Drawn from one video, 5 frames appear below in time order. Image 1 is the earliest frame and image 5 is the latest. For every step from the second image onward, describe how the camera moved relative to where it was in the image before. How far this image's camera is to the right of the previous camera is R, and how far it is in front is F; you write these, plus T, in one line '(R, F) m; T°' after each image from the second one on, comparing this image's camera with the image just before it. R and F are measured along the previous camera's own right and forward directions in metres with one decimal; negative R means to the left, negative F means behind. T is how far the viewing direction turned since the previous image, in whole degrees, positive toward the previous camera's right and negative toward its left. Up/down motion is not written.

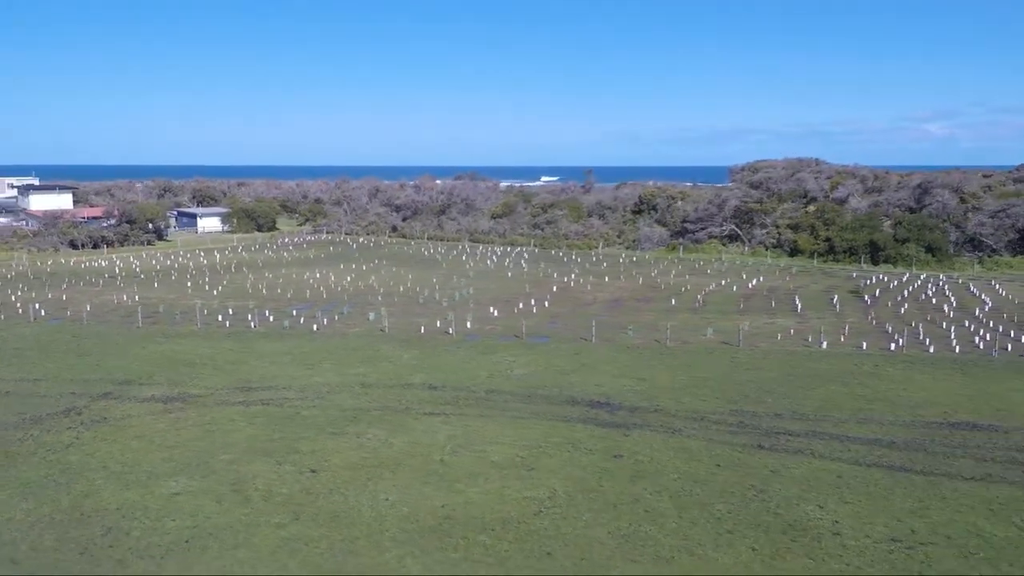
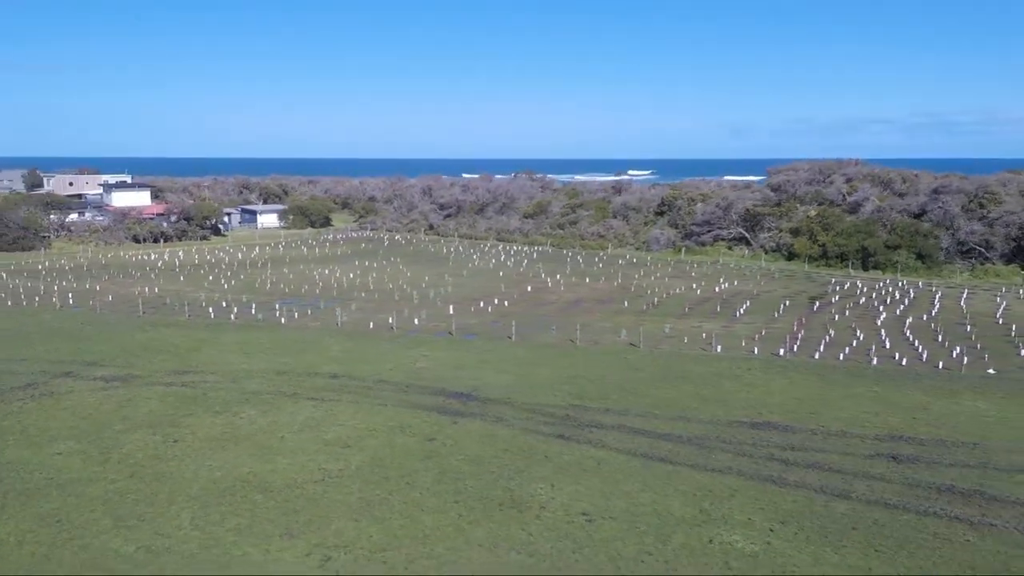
(+5.0, -2.0) m; -7°
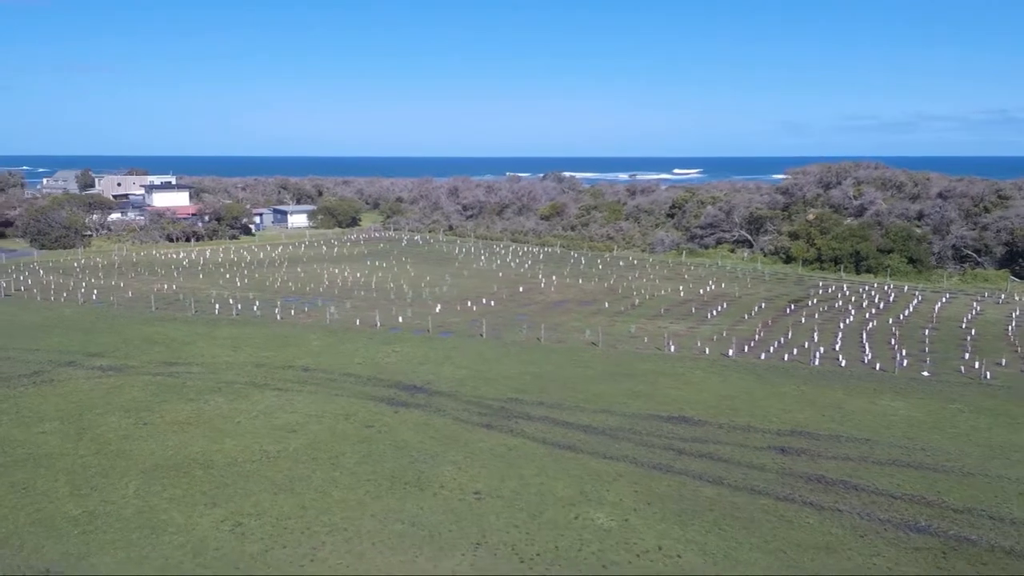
(+2.4, -1.5) m; -3°
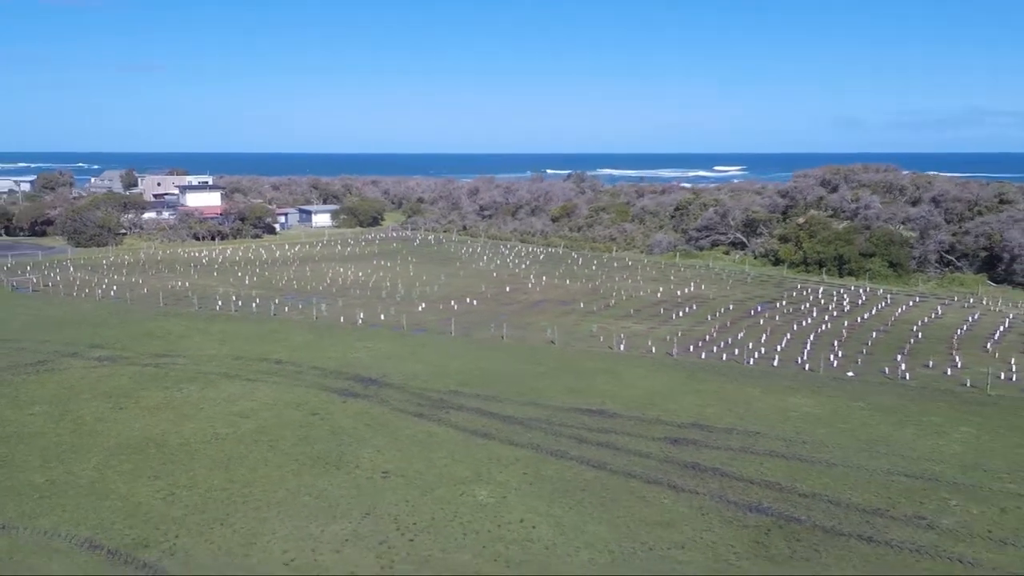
(+2.6, -1.8) m; -3°
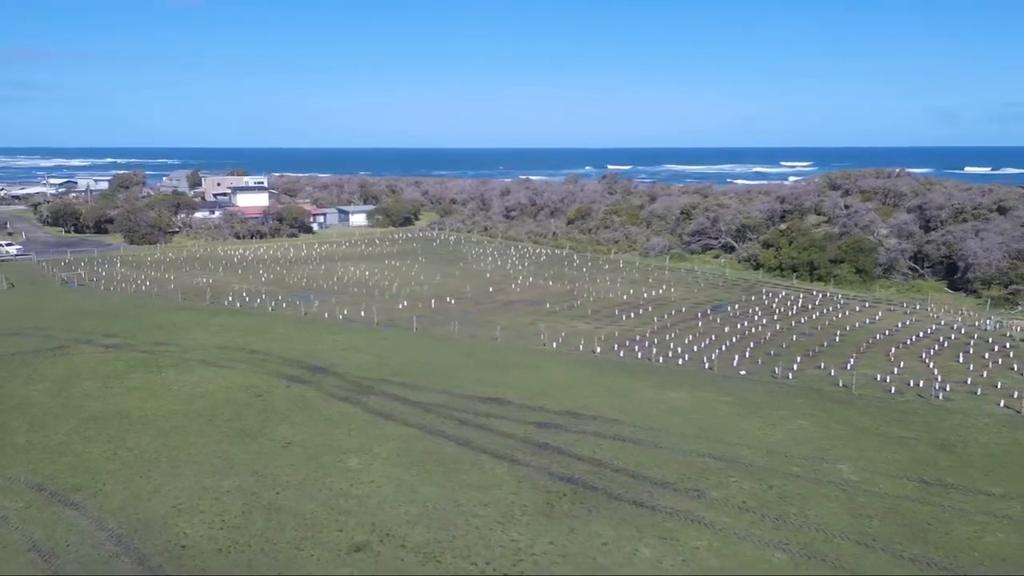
(+4.3, -3.1) m; -5°
